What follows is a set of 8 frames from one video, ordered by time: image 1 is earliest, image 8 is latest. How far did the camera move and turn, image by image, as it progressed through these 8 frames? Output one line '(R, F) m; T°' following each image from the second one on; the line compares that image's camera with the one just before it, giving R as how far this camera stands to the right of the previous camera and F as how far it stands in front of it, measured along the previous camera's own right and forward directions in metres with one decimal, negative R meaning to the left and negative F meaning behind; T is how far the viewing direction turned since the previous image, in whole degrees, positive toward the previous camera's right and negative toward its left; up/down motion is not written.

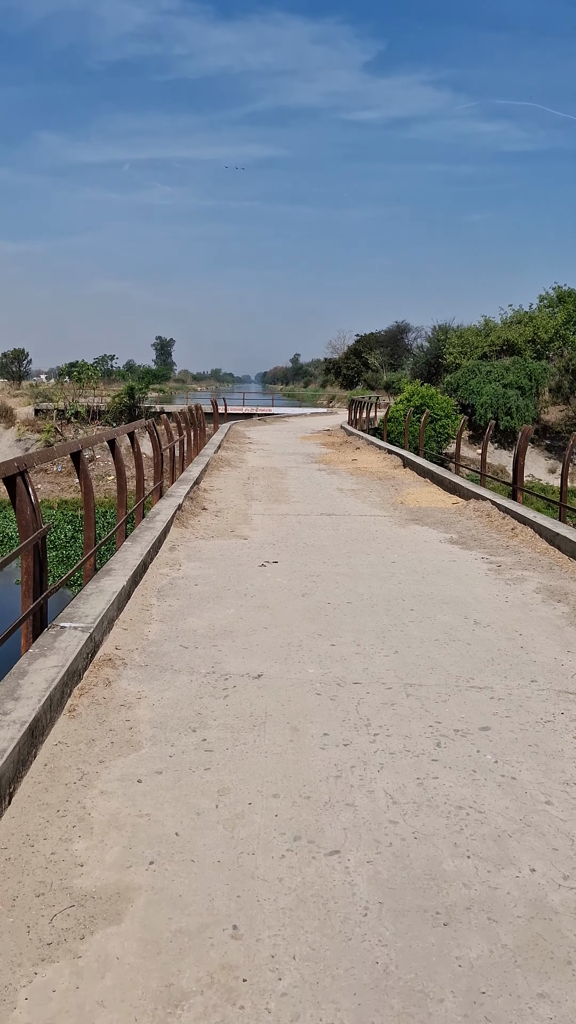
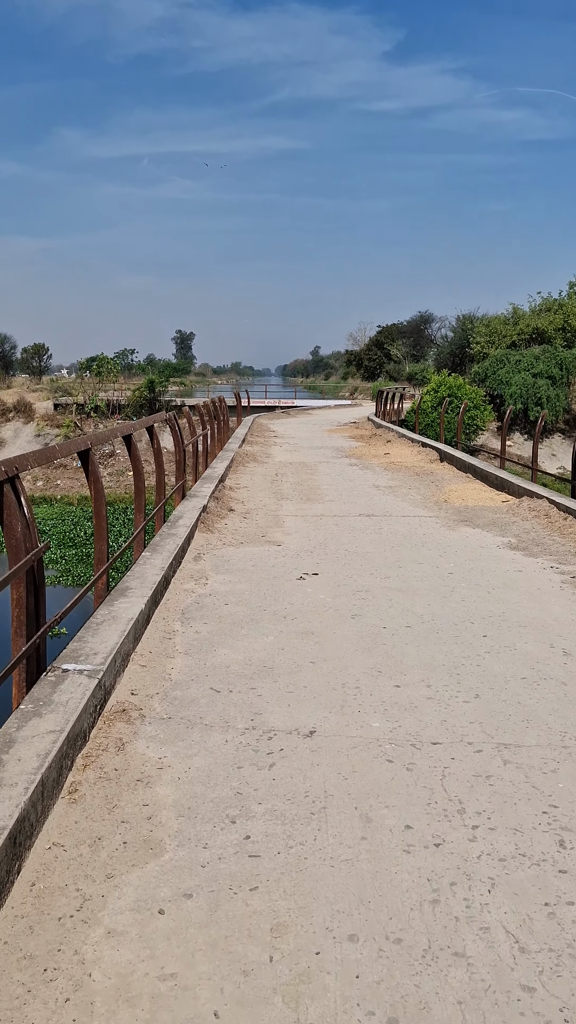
(-0.1, +0.8) m; -1°
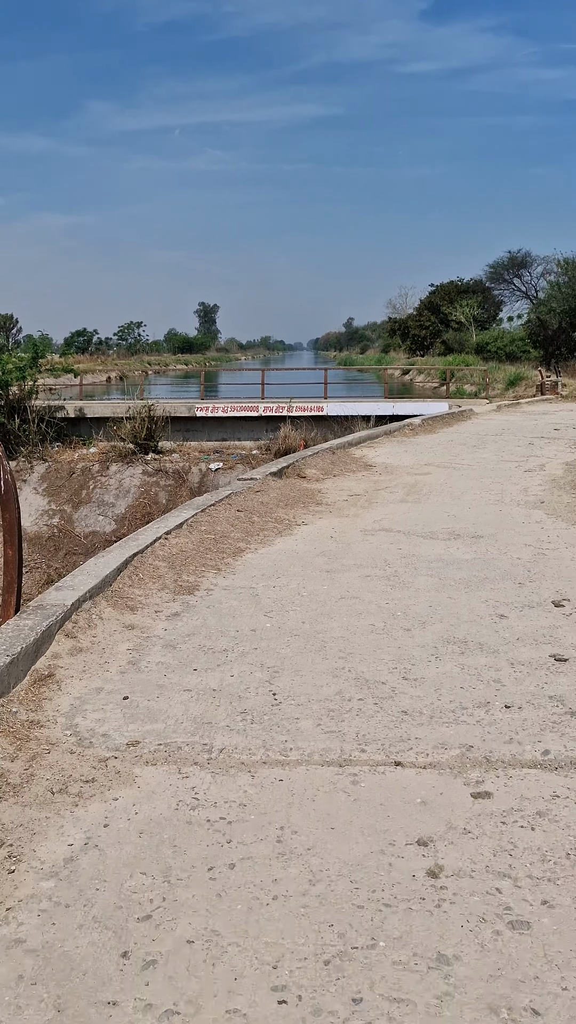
(+0.4, -0.2) m; -2°
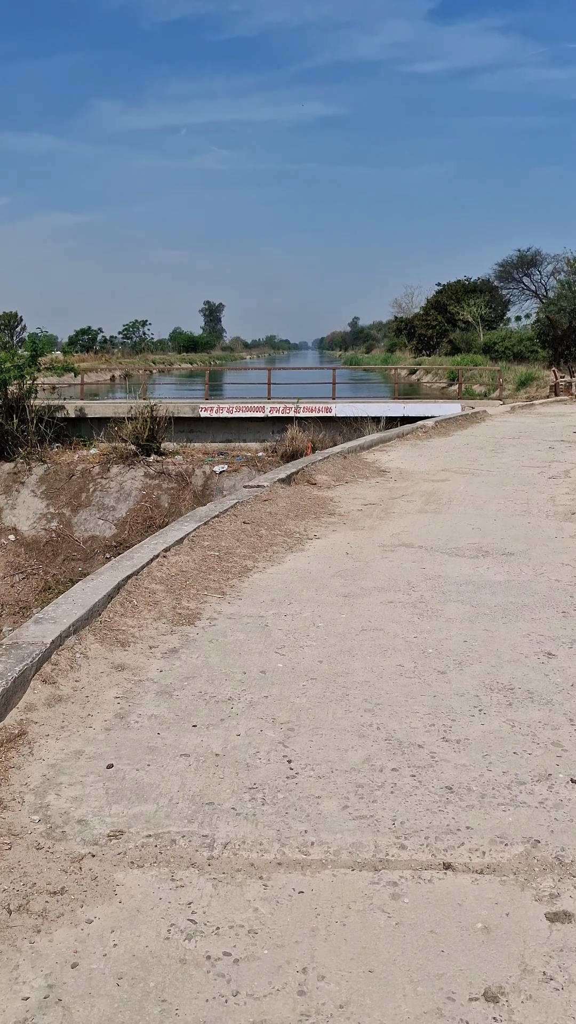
(0.0, +0.5) m; 0°
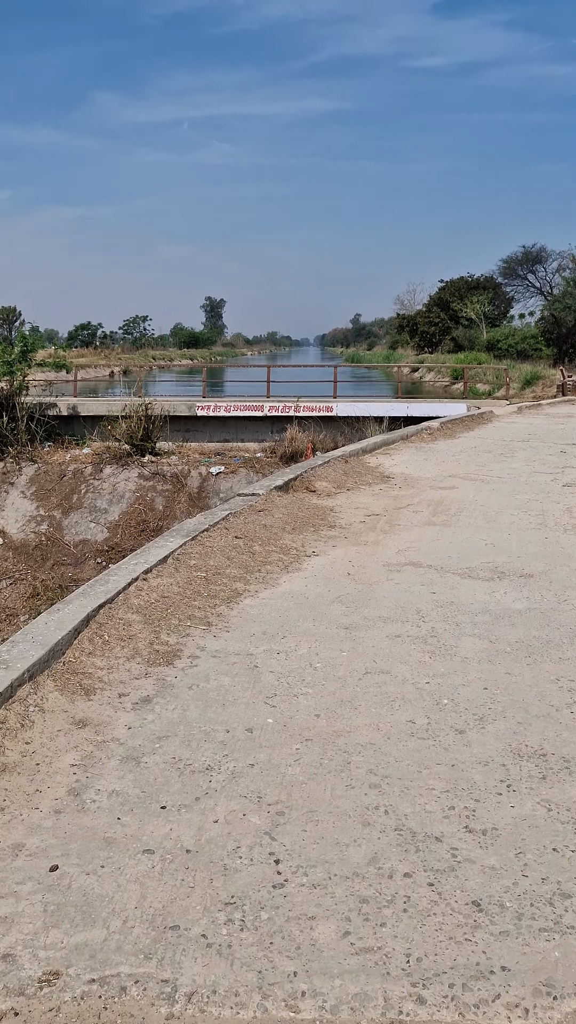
(0.0, +0.5) m; 0°
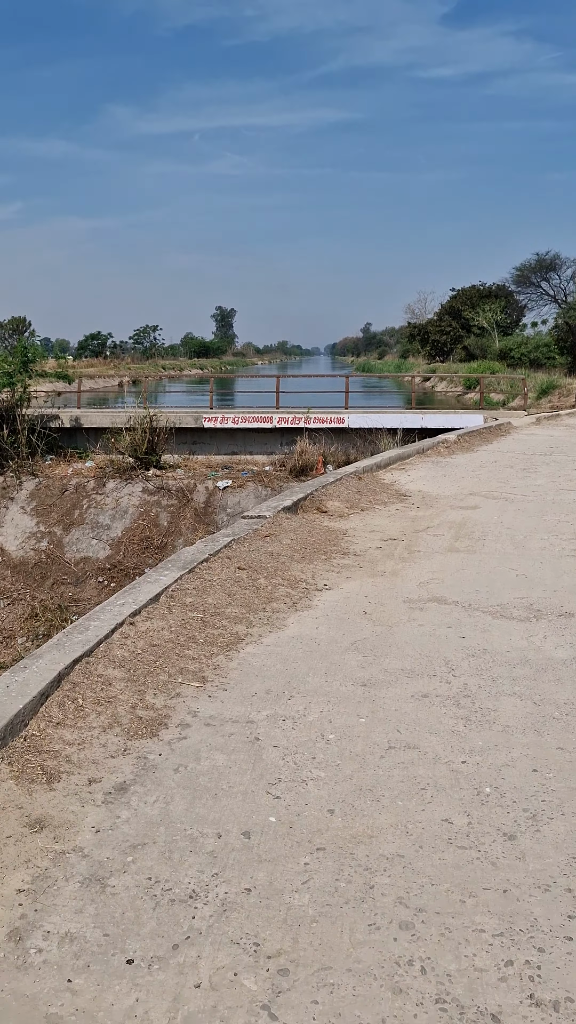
(0.0, +0.5) m; -1°
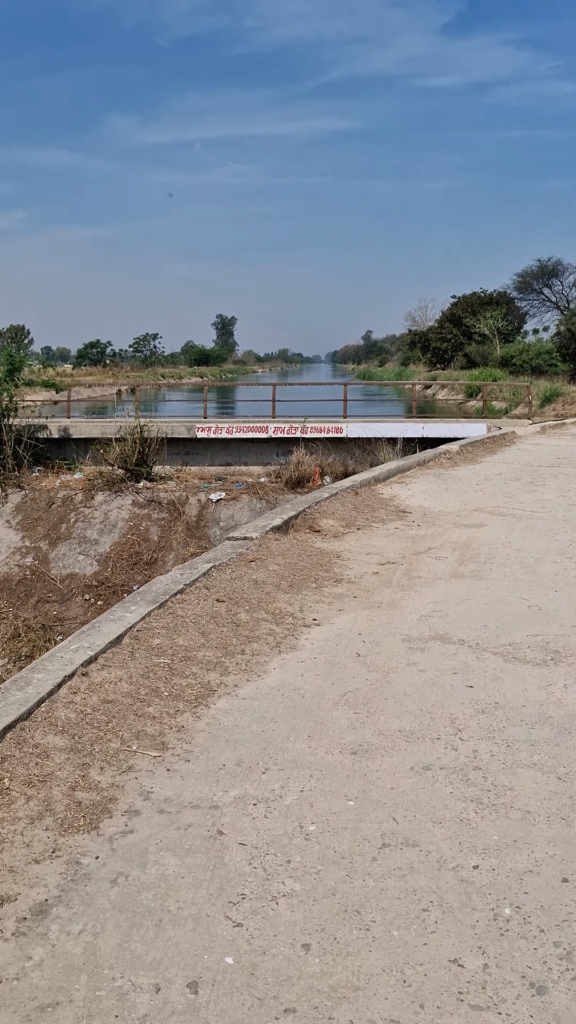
(+0.1, +0.5) m; 0°
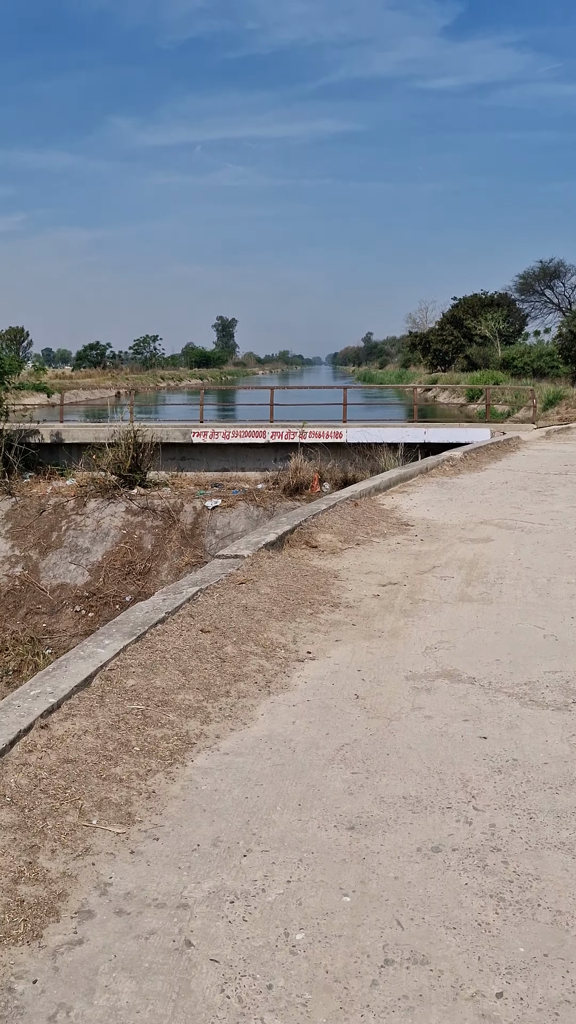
(0.0, +0.4) m; 0°
